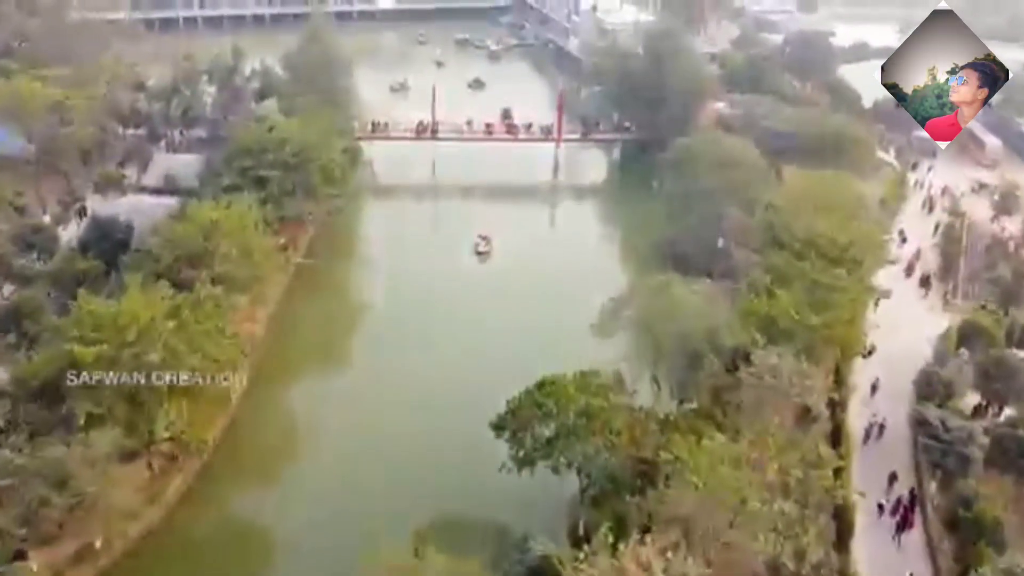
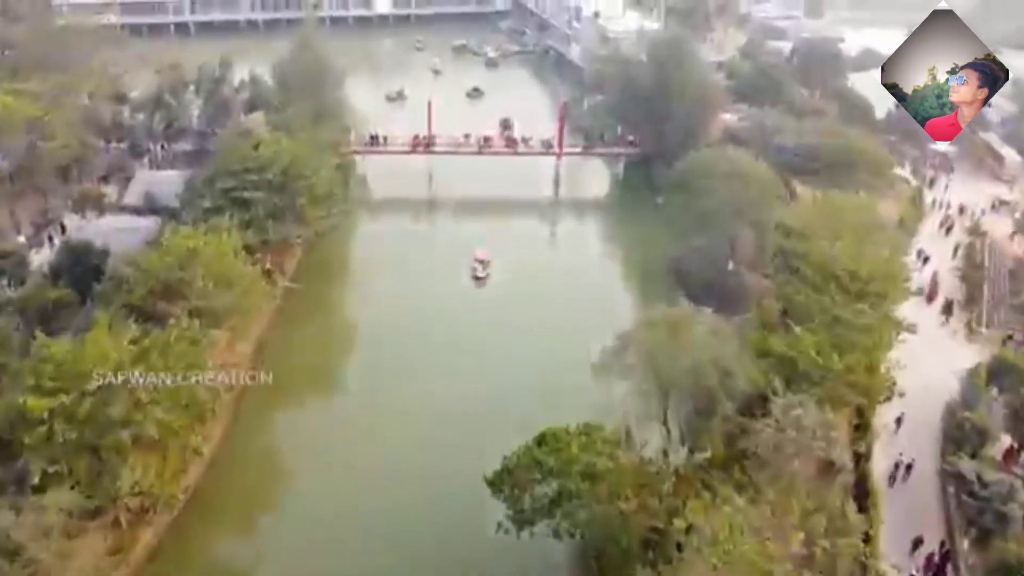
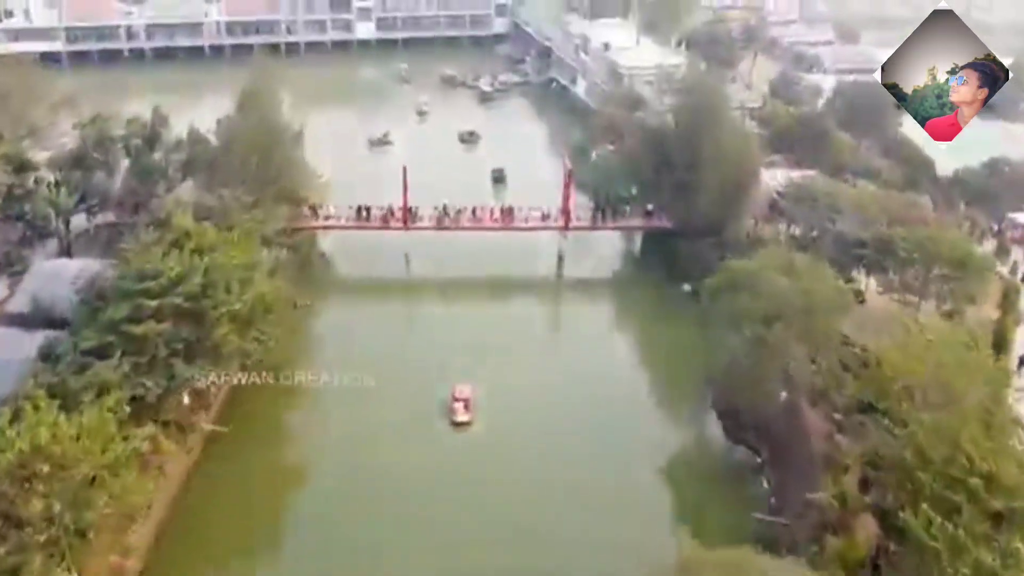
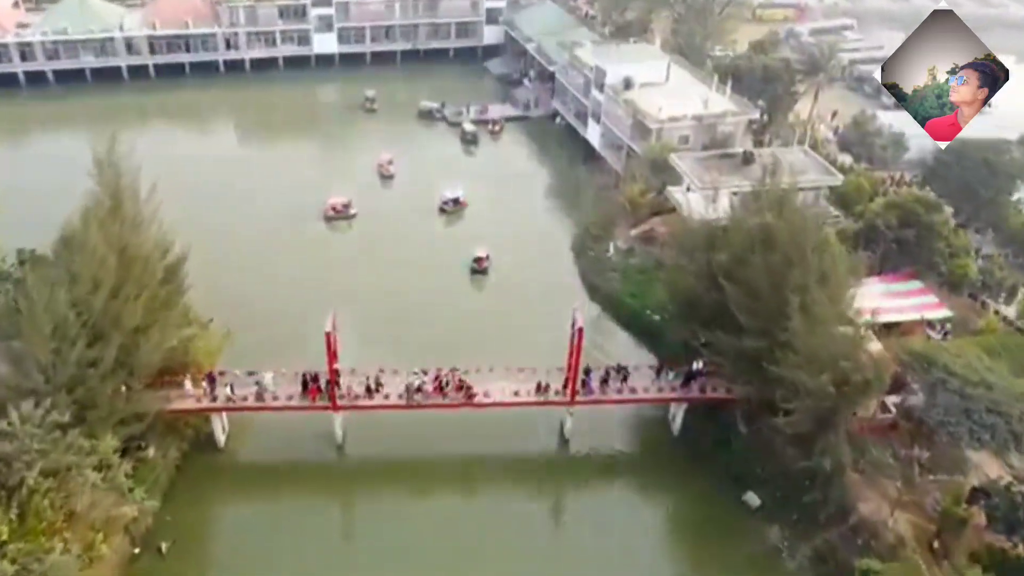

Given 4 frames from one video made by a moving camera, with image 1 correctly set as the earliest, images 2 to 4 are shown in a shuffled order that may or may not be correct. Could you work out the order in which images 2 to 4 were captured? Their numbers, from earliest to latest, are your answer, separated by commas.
2, 3, 4
